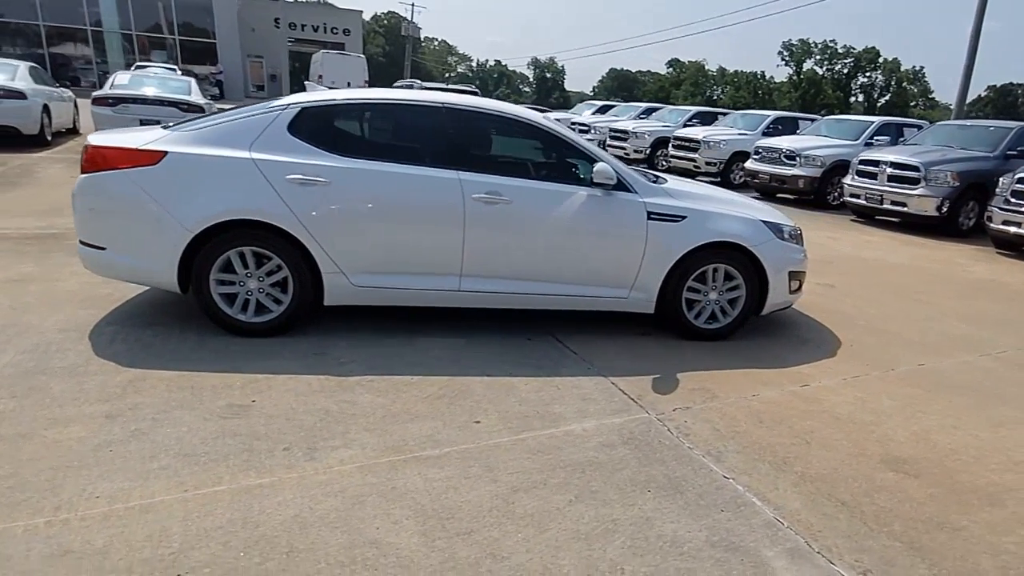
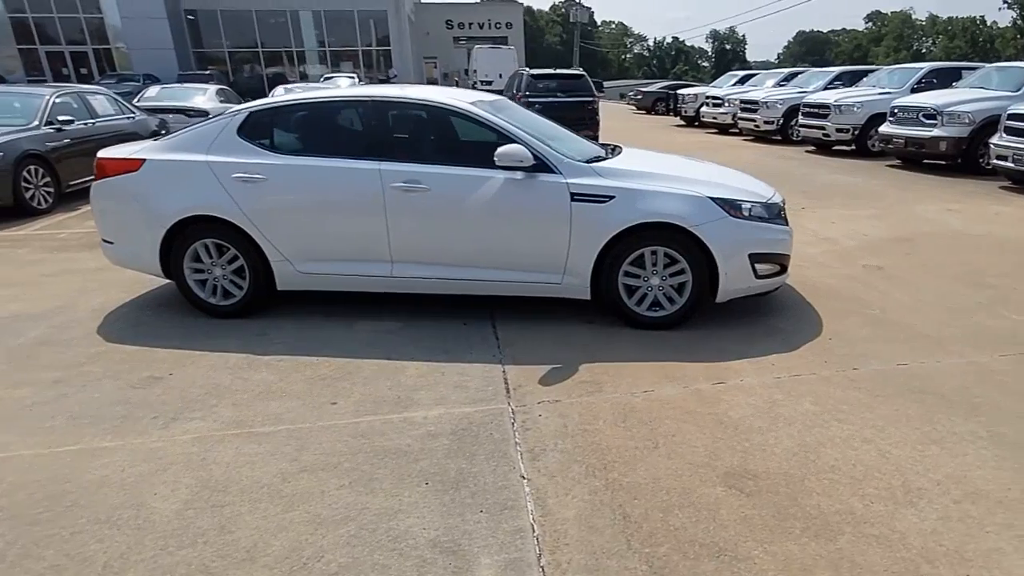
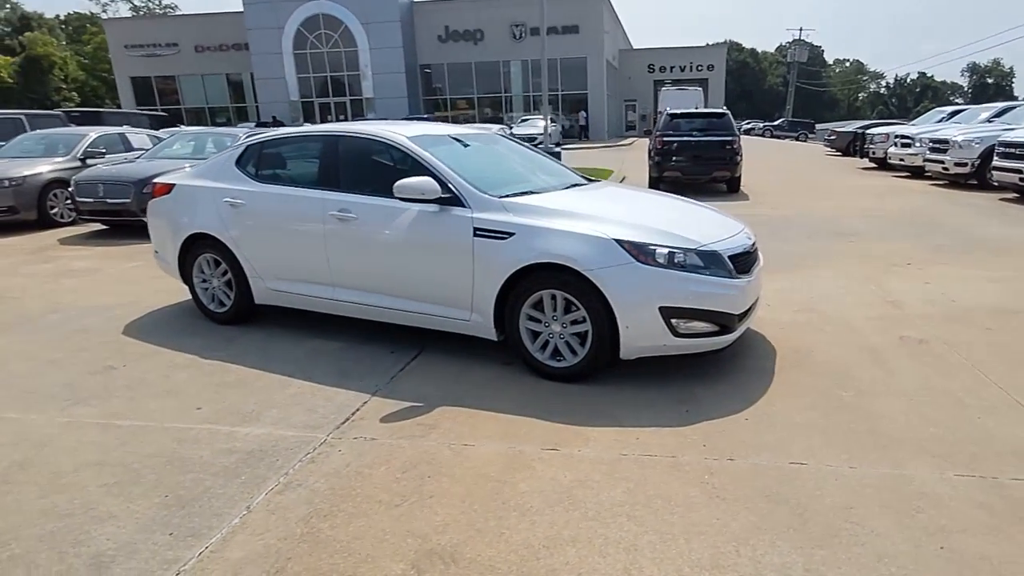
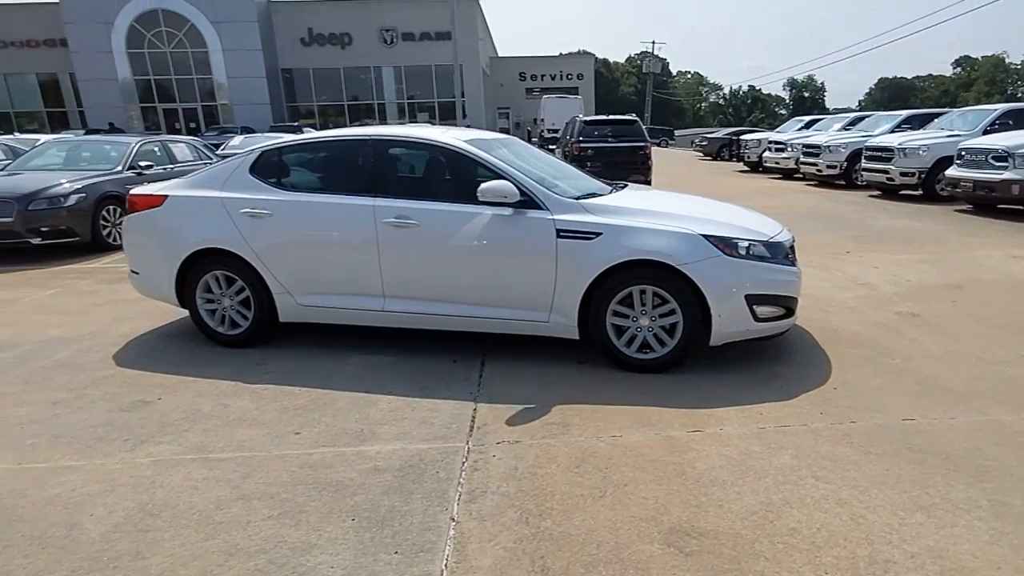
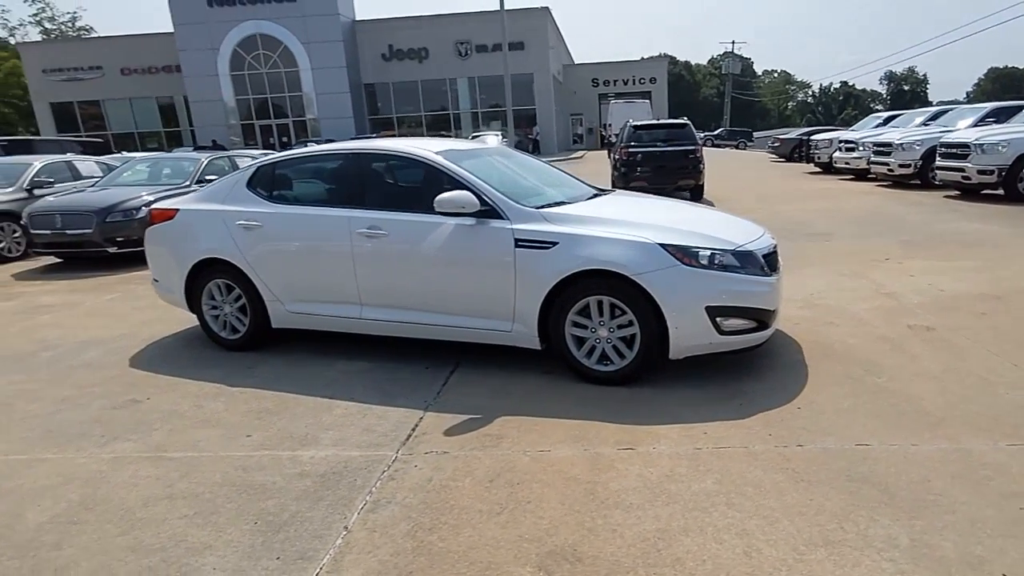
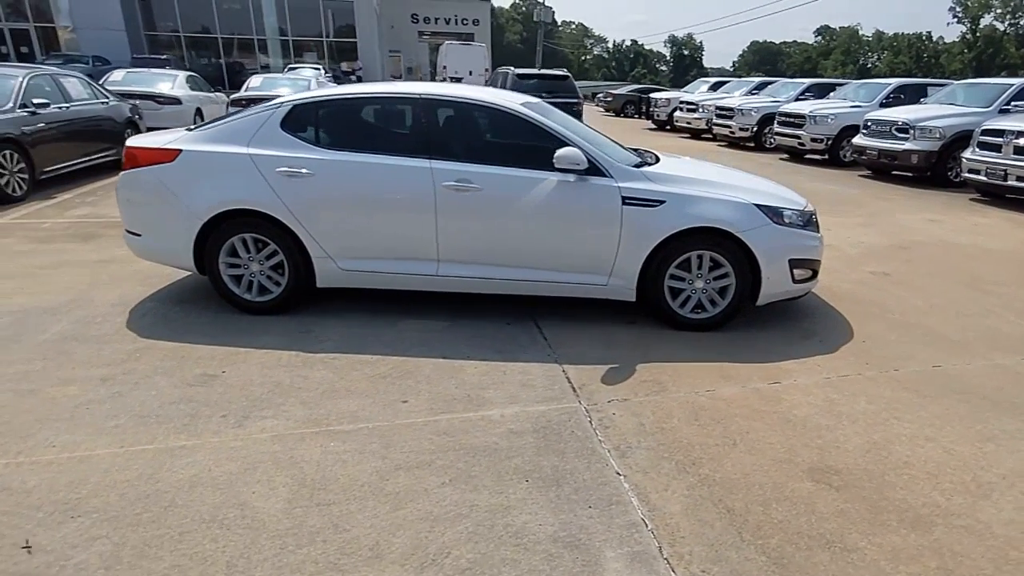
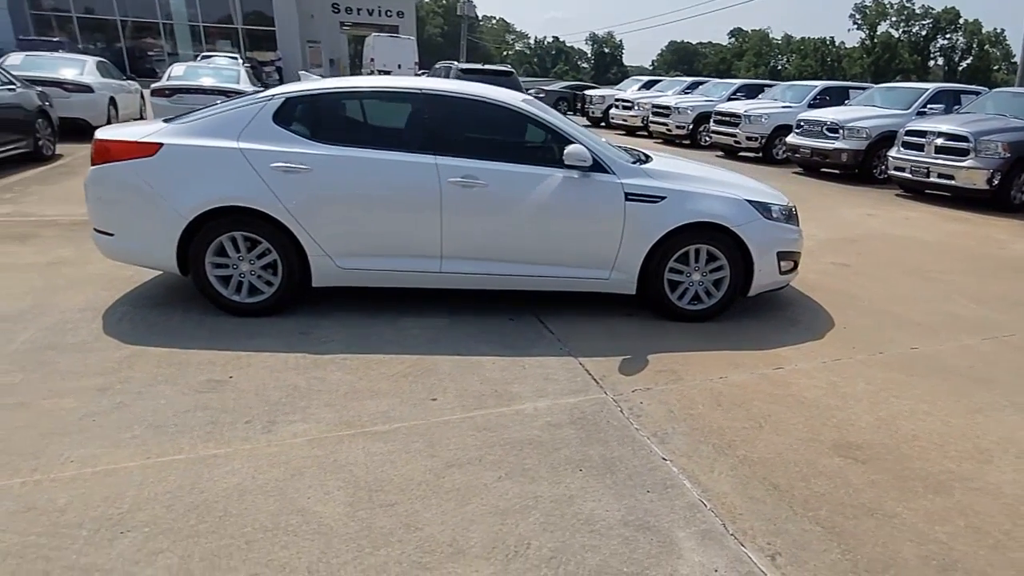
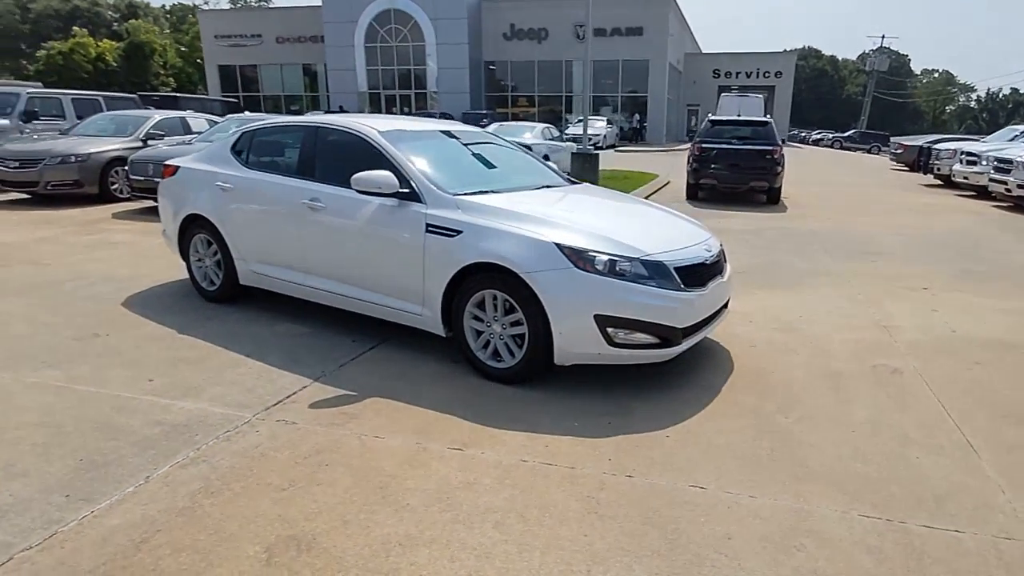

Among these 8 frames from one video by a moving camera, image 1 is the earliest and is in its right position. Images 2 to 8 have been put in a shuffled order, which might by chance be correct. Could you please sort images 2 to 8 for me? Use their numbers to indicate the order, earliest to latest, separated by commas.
7, 6, 2, 4, 5, 3, 8
